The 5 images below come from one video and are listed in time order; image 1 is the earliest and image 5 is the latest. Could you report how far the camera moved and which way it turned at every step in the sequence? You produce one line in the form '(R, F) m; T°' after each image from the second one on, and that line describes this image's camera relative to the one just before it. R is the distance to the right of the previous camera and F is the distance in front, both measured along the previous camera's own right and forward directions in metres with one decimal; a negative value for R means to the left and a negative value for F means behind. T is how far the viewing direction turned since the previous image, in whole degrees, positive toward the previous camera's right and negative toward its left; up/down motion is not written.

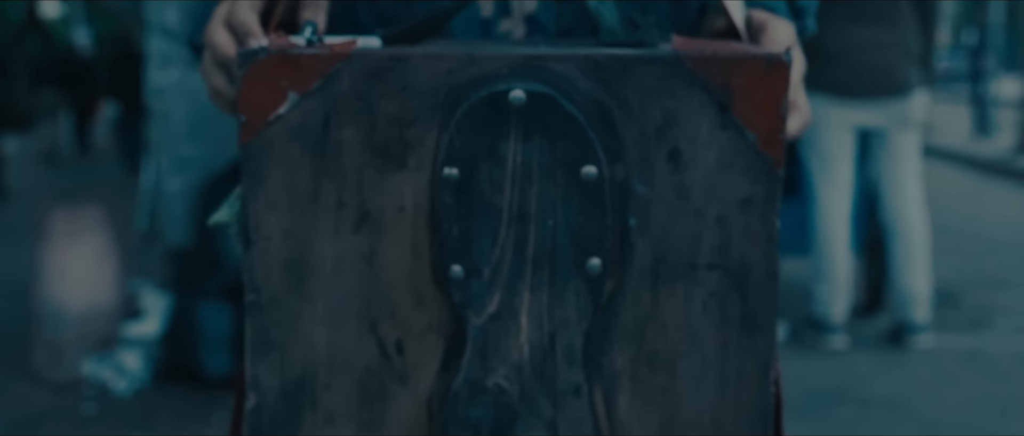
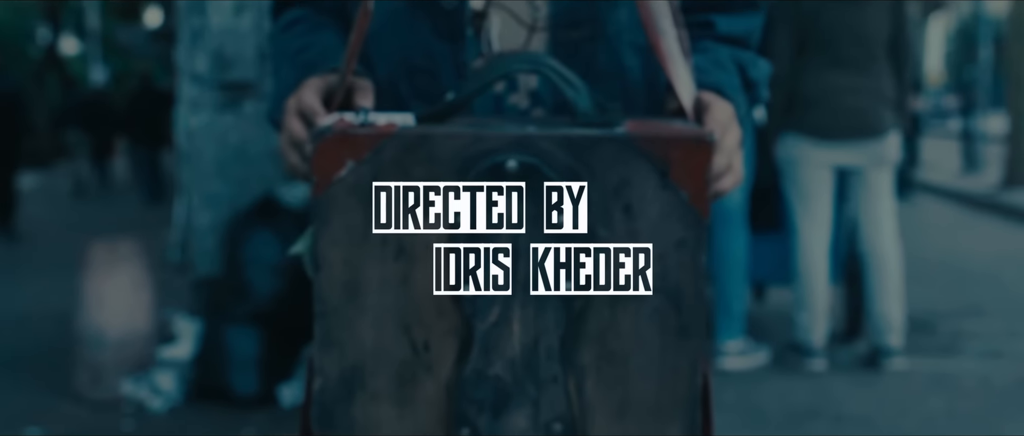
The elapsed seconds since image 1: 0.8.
(0.0, -0.3) m; 0°
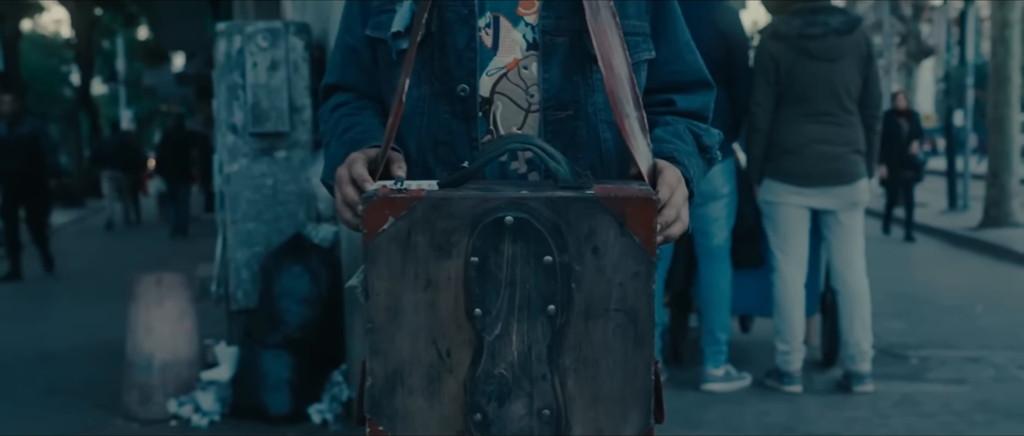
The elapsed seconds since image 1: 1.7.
(0.0, -0.4) m; 0°
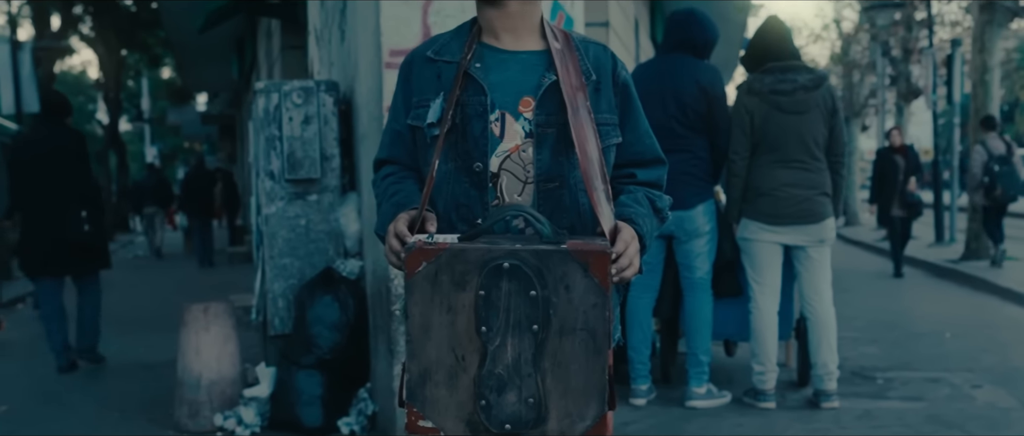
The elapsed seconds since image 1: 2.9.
(0.0, -0.7) m; -1°
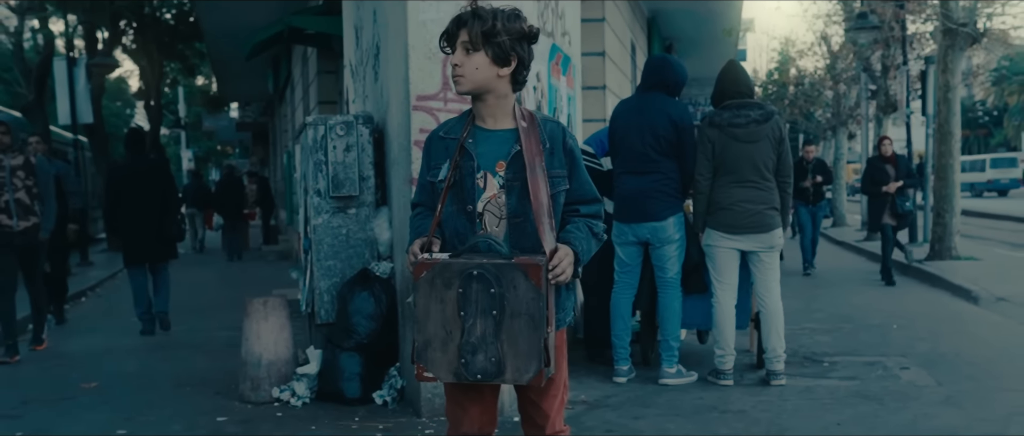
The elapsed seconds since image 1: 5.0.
(+0.1, -1.2) m; -1°
